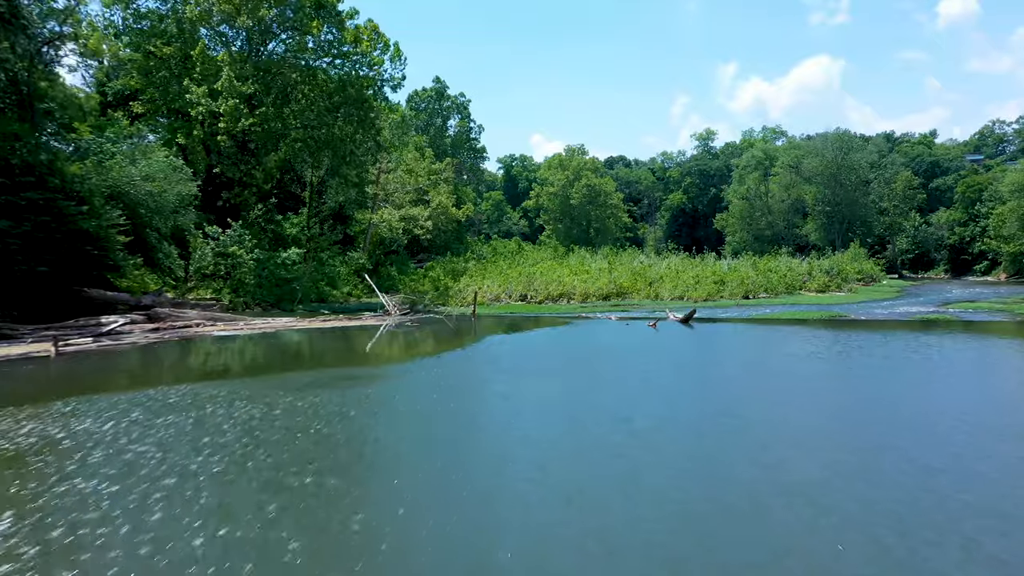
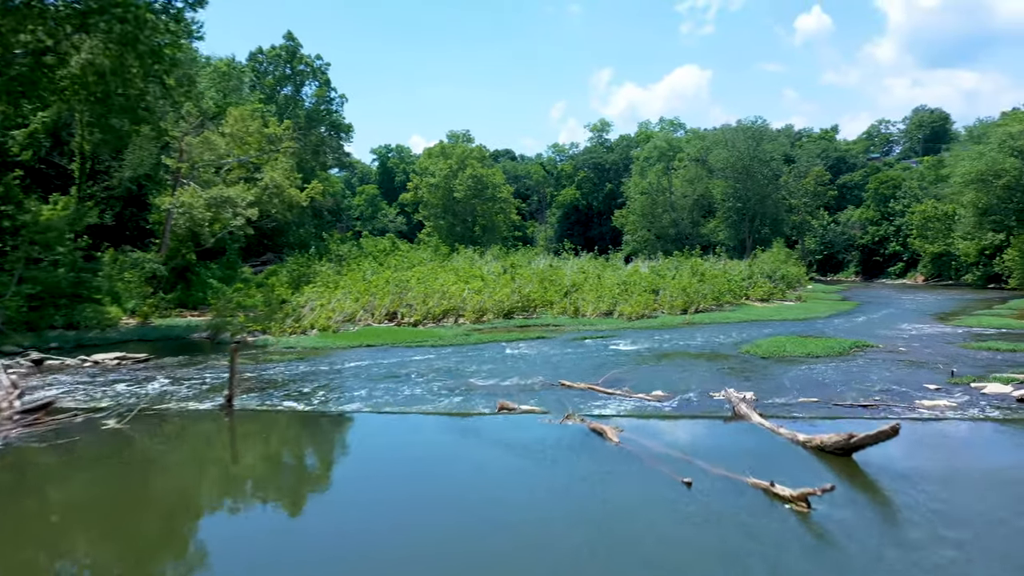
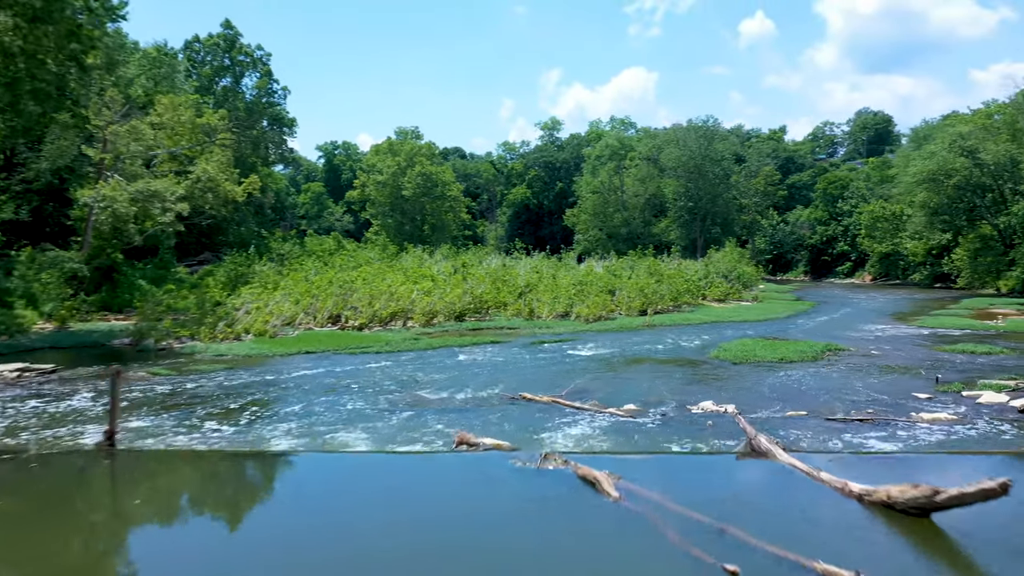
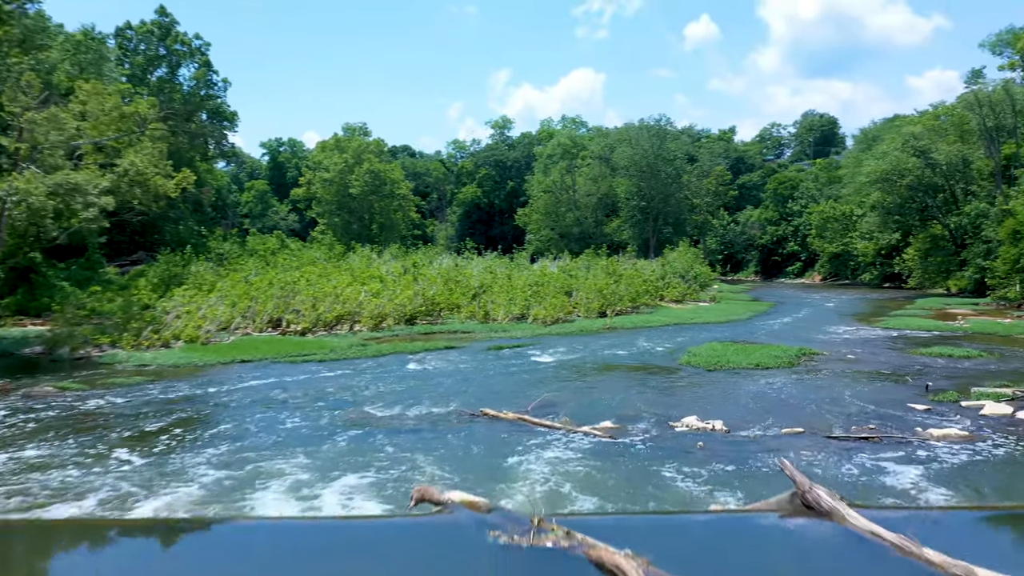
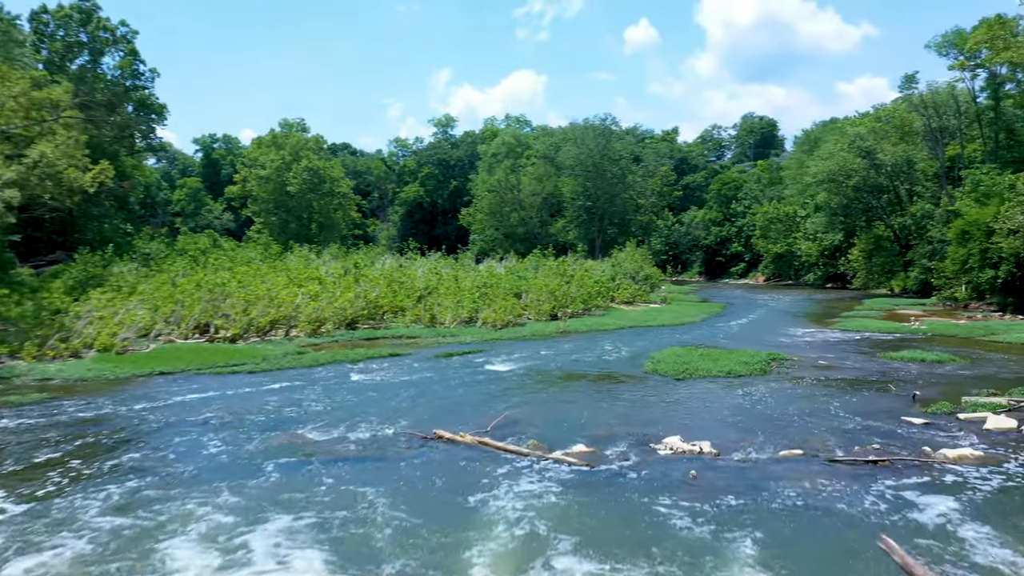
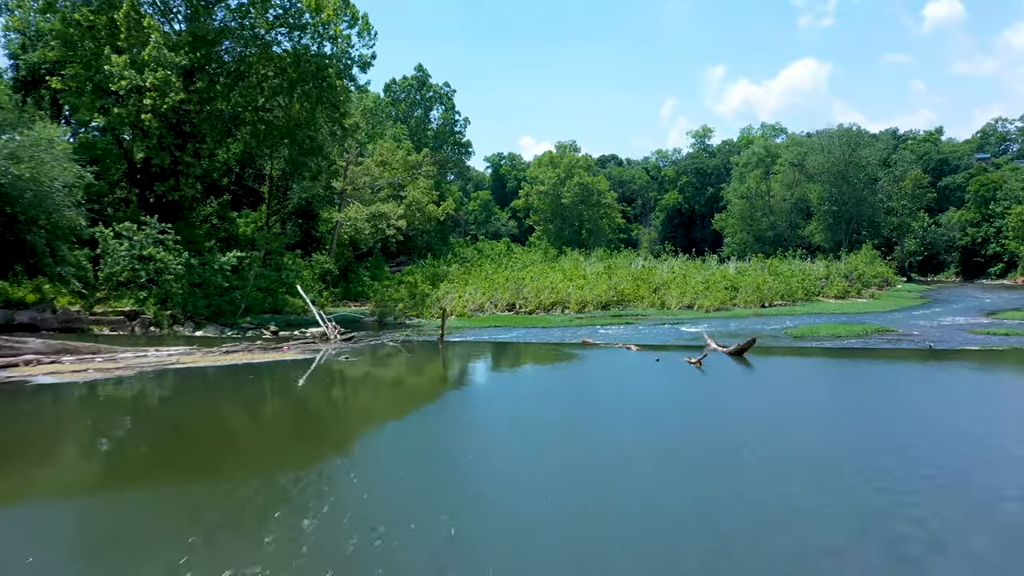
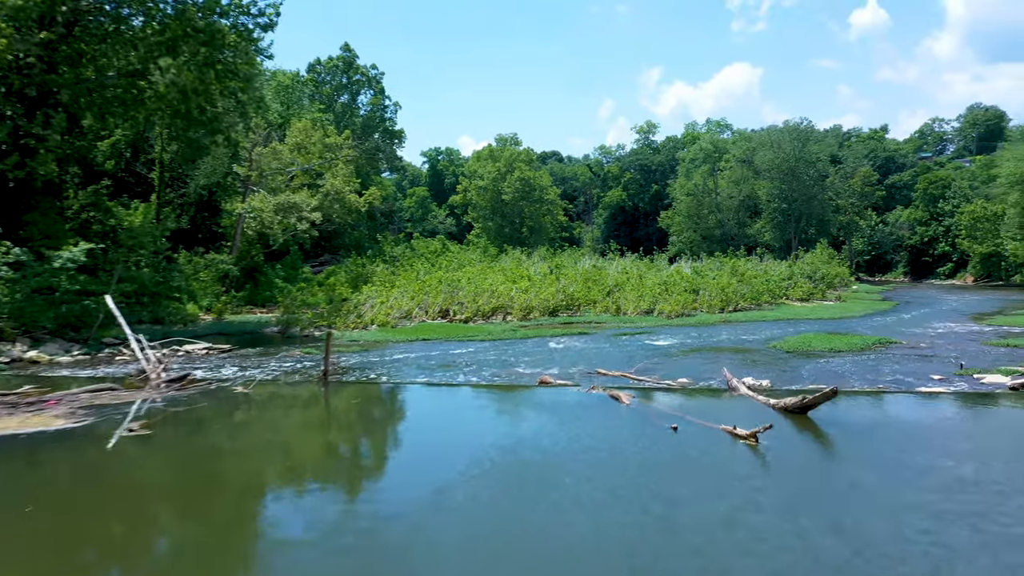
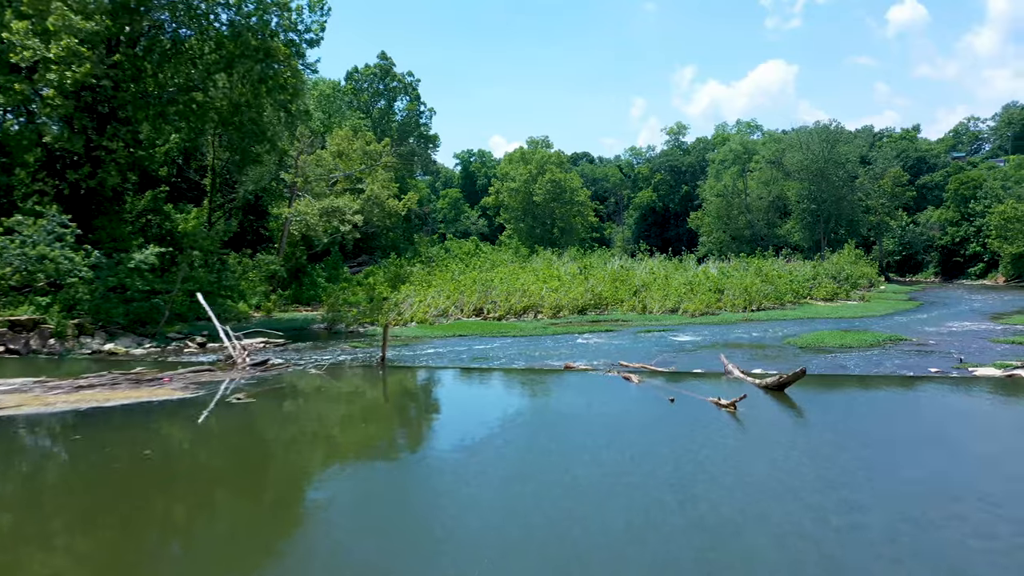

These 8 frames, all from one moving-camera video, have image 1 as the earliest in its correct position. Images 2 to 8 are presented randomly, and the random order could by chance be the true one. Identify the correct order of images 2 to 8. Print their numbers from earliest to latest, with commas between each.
6, 8, 7, 2, 3, 4, 5
